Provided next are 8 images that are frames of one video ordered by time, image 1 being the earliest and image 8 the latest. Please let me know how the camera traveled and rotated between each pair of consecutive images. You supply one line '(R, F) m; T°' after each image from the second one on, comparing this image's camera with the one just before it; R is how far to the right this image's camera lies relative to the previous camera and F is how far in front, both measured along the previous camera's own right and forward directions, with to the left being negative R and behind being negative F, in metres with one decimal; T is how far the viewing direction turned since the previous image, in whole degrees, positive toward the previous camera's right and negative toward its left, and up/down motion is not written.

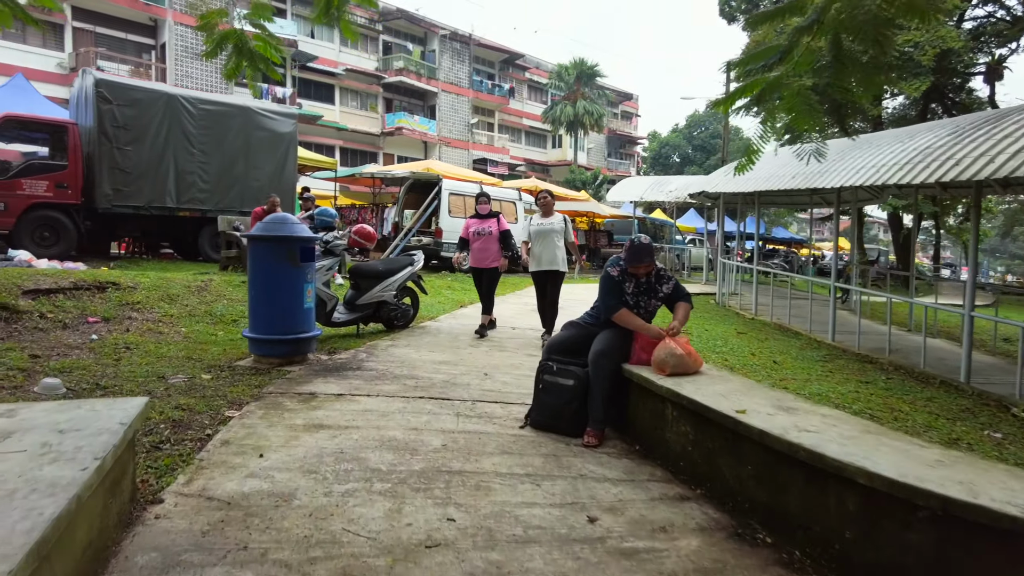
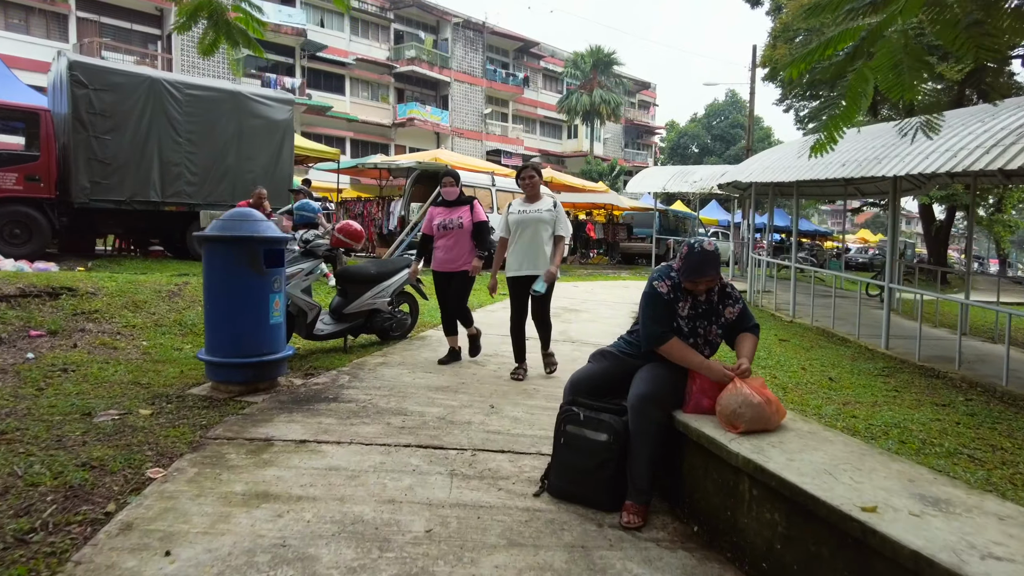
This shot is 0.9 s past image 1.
(0.0, +0.9) m; -1°
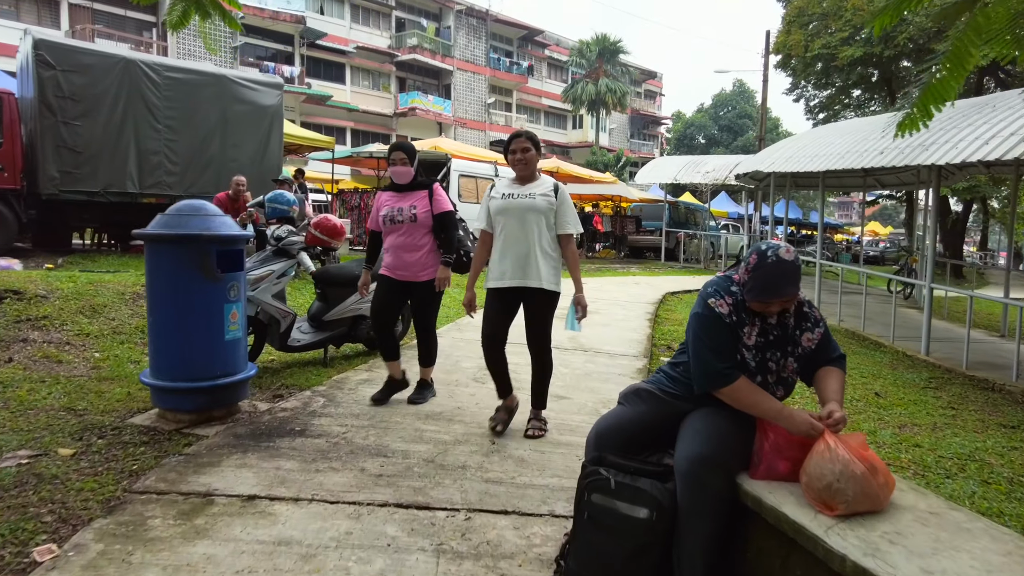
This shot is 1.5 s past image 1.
(0.0, +0.7) m; 0°
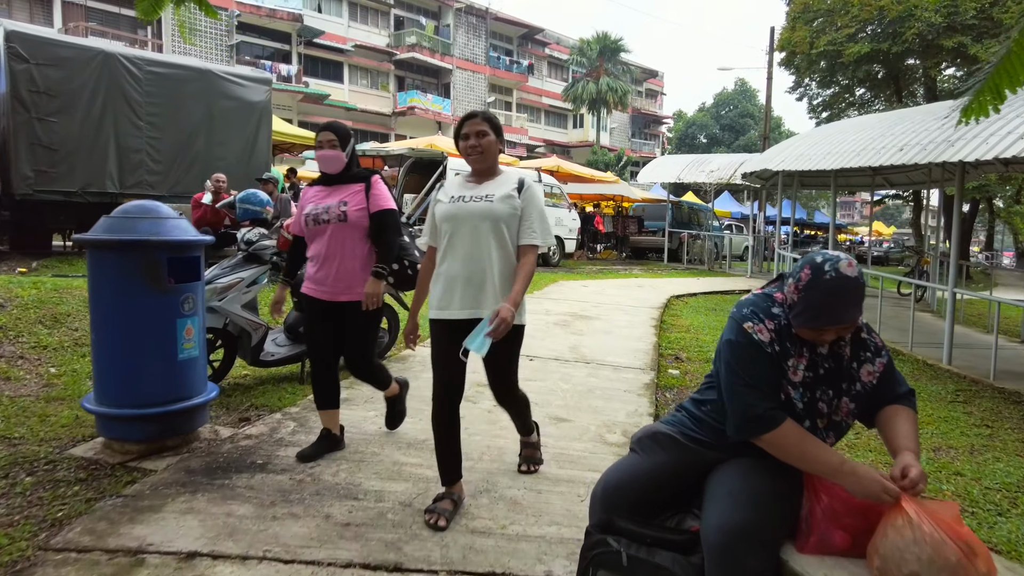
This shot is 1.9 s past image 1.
(0.0, +0.4) m; 0°
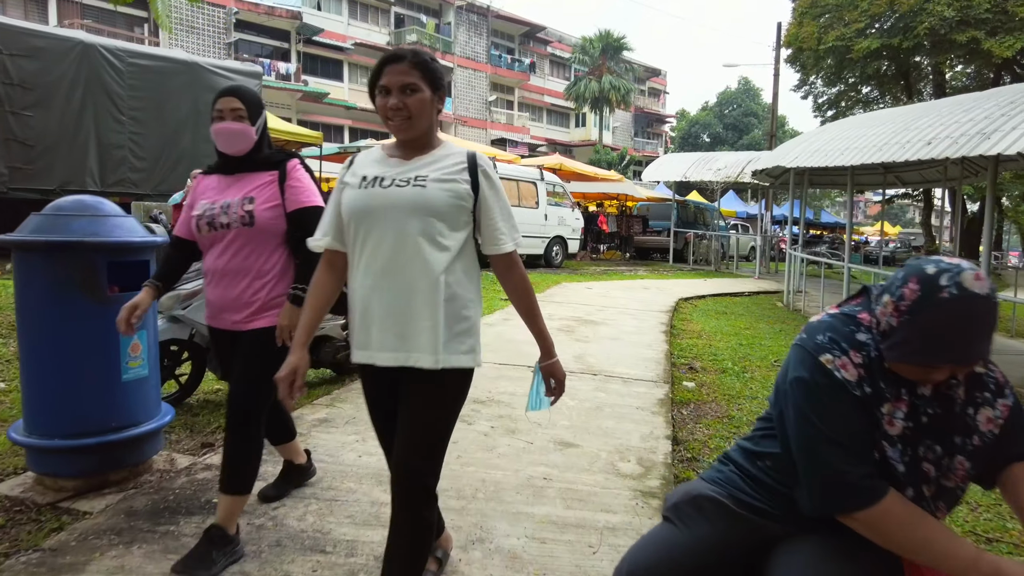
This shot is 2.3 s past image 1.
(0.0, +0.4) m; 0°
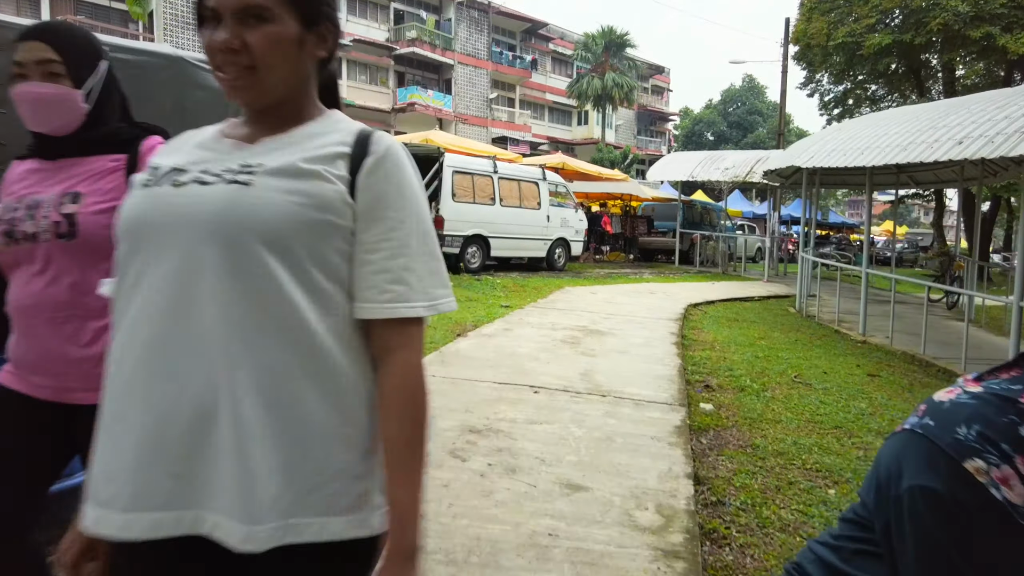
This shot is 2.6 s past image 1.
(0.0, +0.4) m; 0°
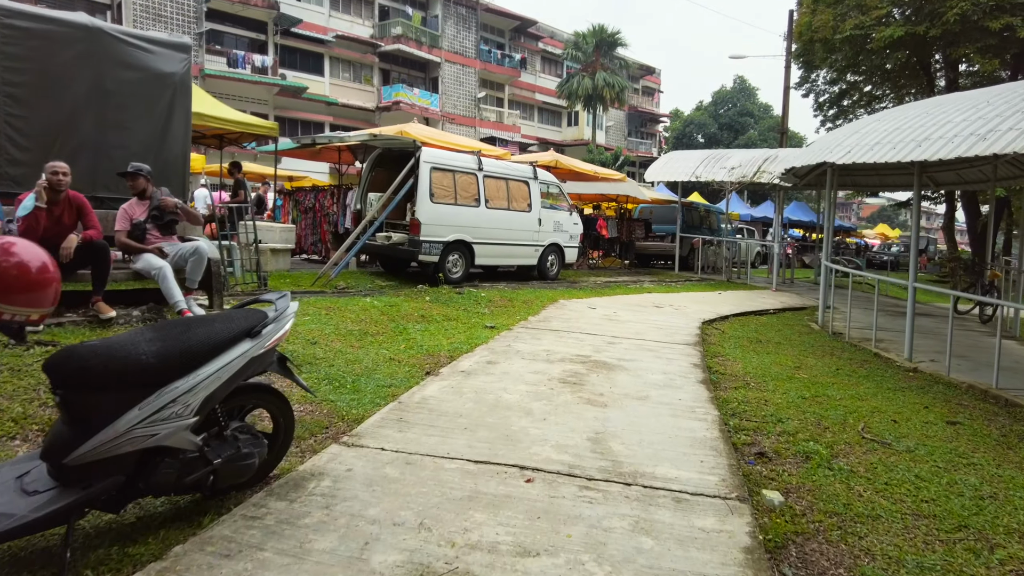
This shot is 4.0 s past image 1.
(0.0, +1.3) m; +1°
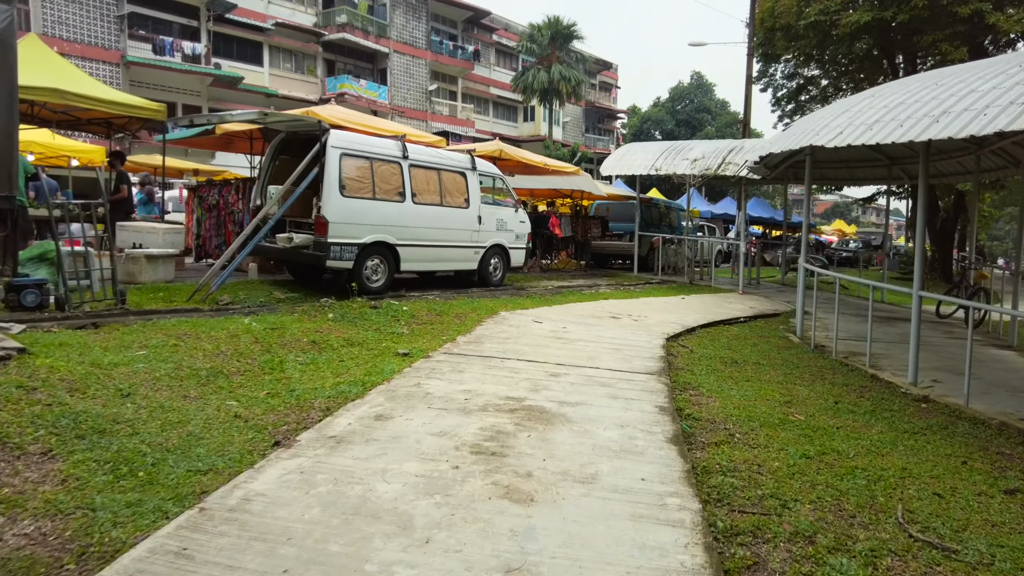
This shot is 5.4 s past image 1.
(+0.4, +1.4) m; +3°
